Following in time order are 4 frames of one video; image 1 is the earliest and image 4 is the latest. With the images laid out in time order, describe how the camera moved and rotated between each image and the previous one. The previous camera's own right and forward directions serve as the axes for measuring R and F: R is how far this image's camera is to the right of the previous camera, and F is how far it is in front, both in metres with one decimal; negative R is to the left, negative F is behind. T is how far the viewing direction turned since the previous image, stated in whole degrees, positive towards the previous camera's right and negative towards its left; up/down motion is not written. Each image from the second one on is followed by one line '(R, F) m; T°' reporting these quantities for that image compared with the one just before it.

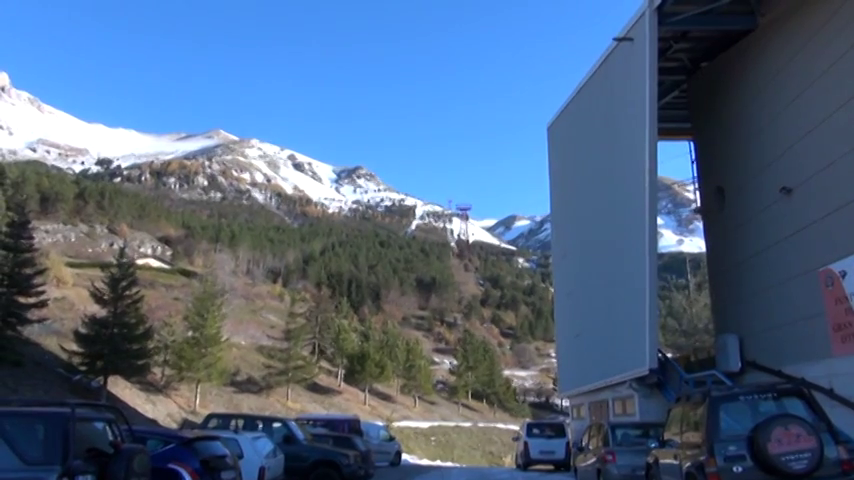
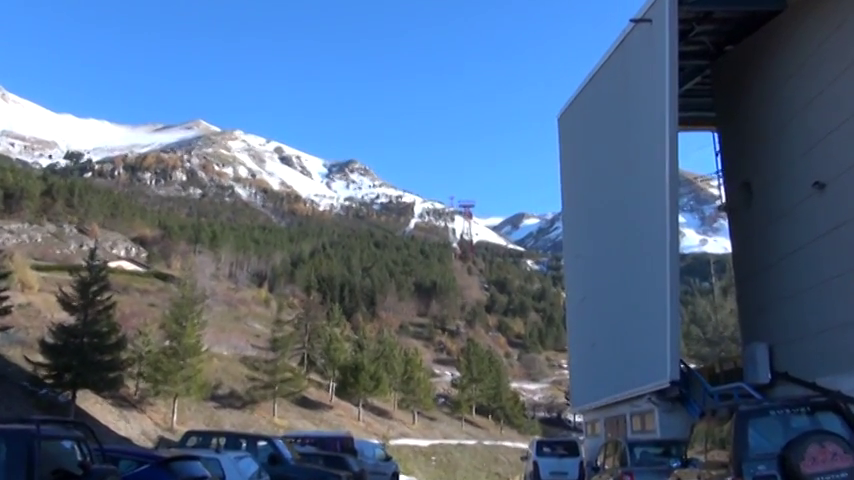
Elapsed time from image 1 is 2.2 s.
(-0.4, +4.9) m; 0°
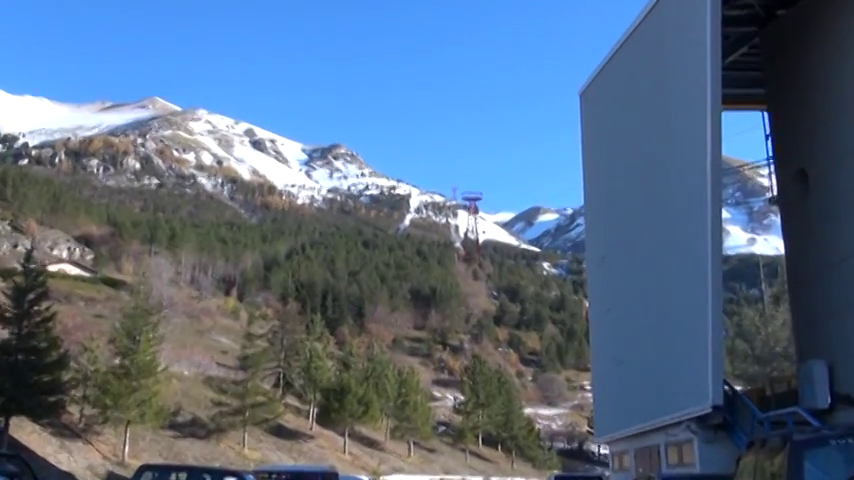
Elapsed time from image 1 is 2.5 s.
(-0.7, +8.0) m; +1°
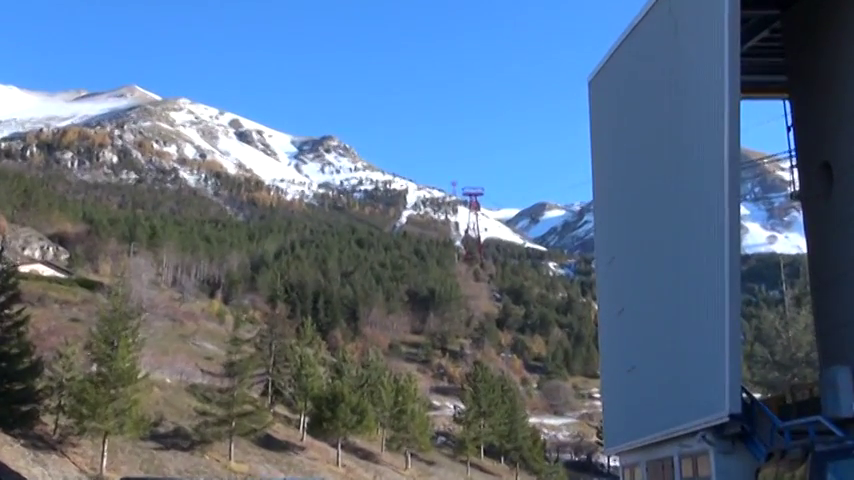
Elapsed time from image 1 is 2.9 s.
(-0.3, +2.9) m; 0°
